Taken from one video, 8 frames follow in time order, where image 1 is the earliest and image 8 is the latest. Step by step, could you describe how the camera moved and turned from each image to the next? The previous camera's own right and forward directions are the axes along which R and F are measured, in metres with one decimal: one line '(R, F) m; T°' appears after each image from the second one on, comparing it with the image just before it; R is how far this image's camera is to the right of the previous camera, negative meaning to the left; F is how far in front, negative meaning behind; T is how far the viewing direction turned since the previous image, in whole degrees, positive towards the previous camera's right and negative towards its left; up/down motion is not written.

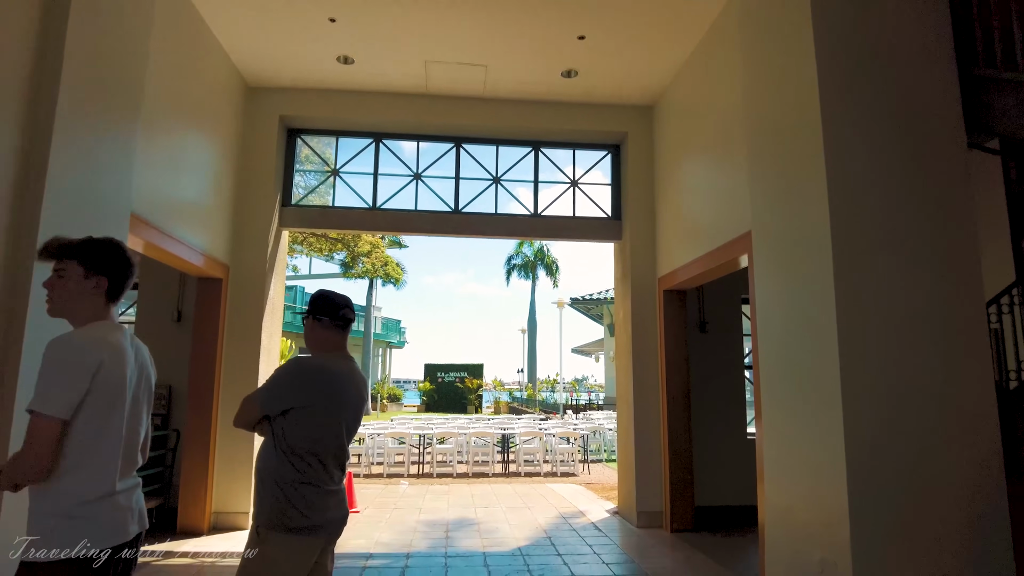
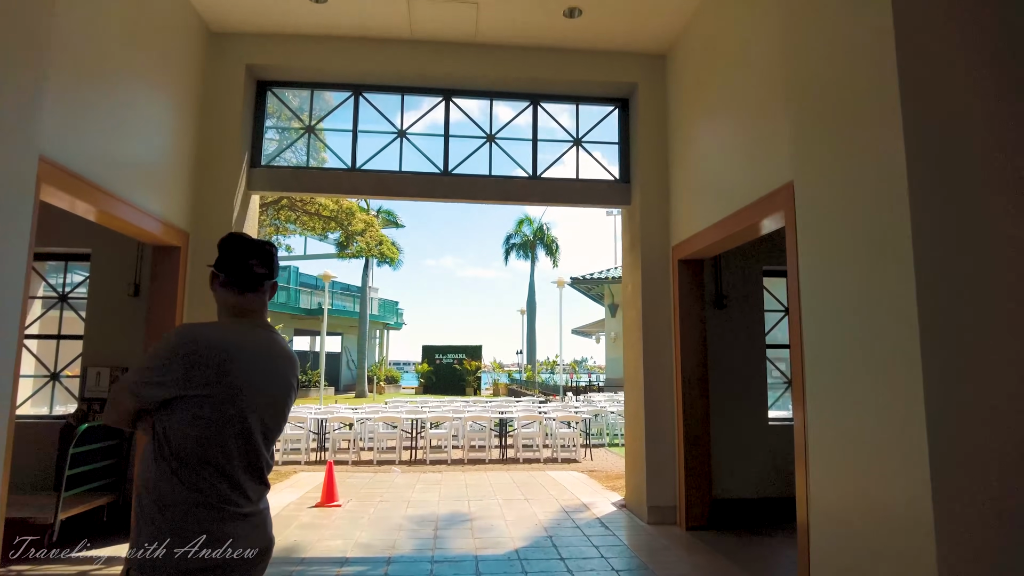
(0.0, +0.7) m; 0°
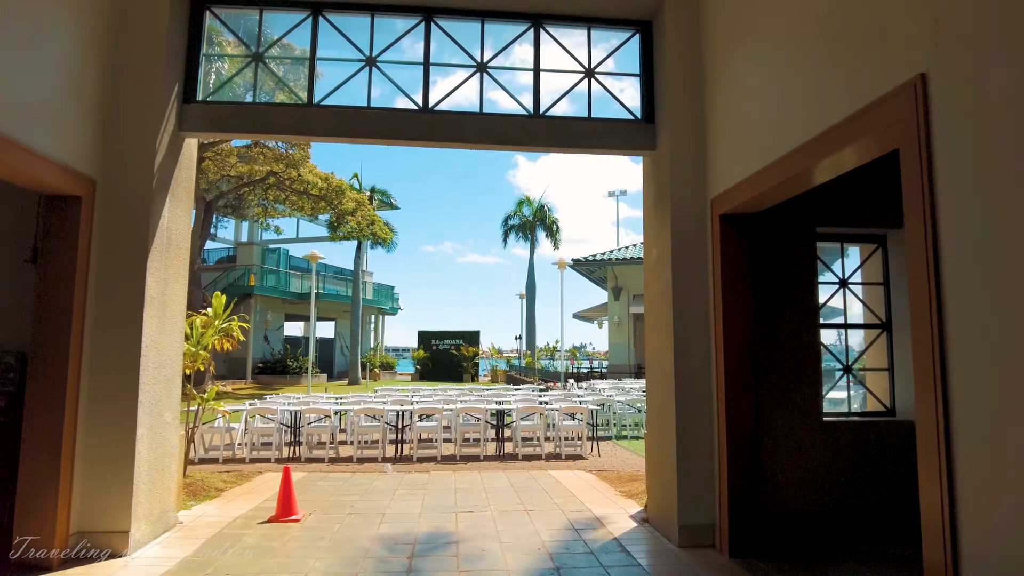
(0.0, +1.2) m; 0°
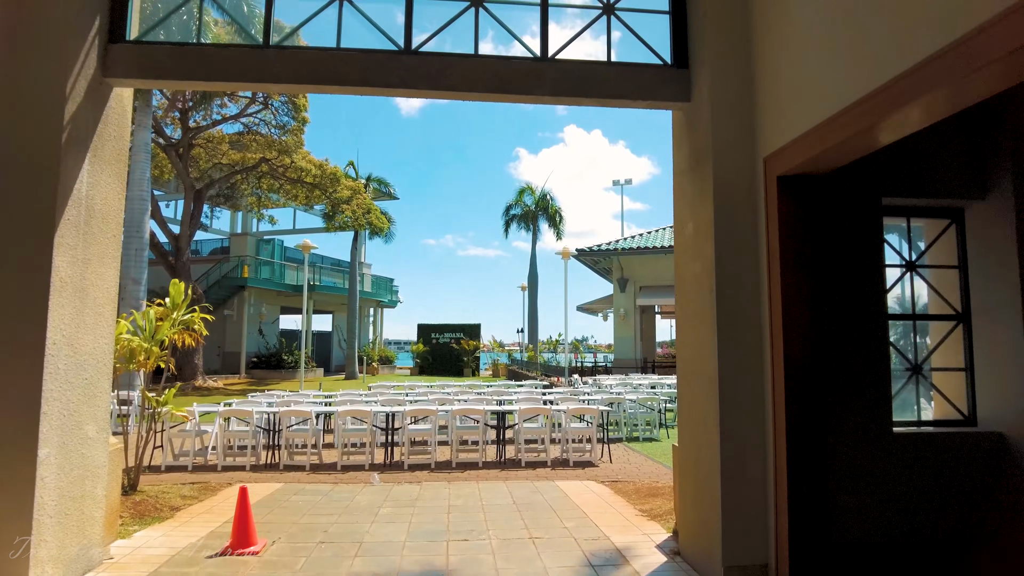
(0.0, +1.0) m; 0°
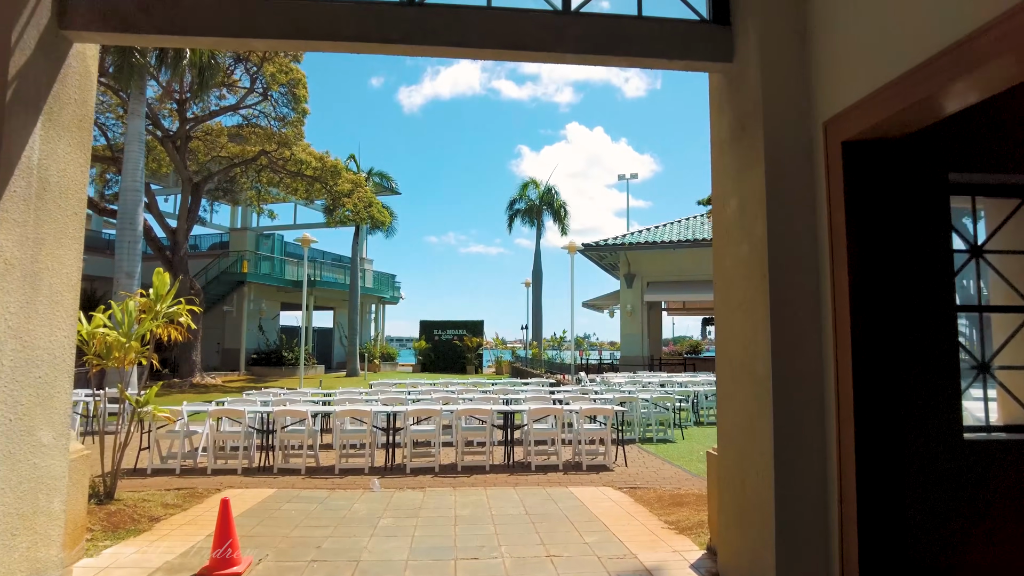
(-0.1, +0.5) m; 0°
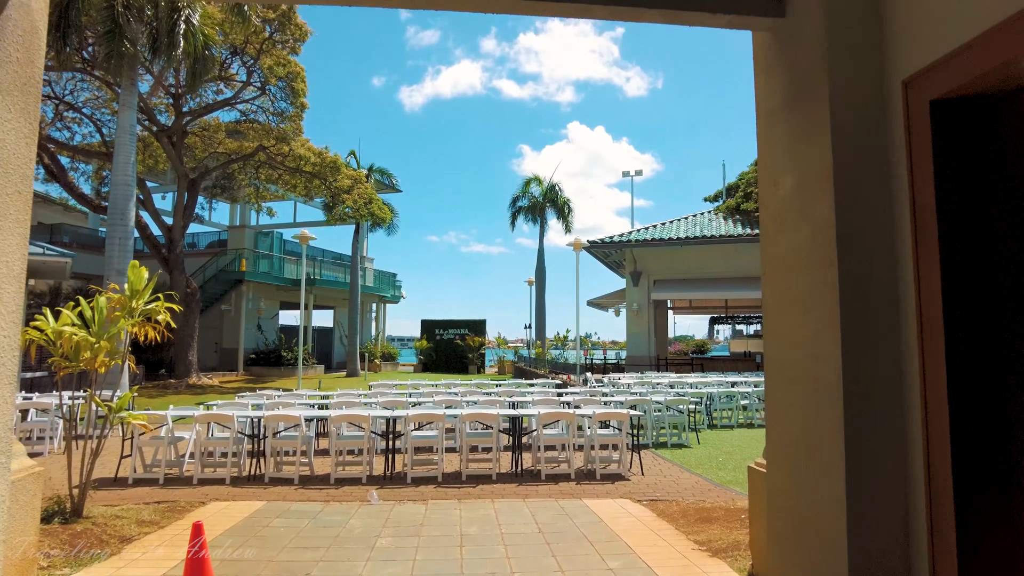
(-0.1, +0.5) m; 0°
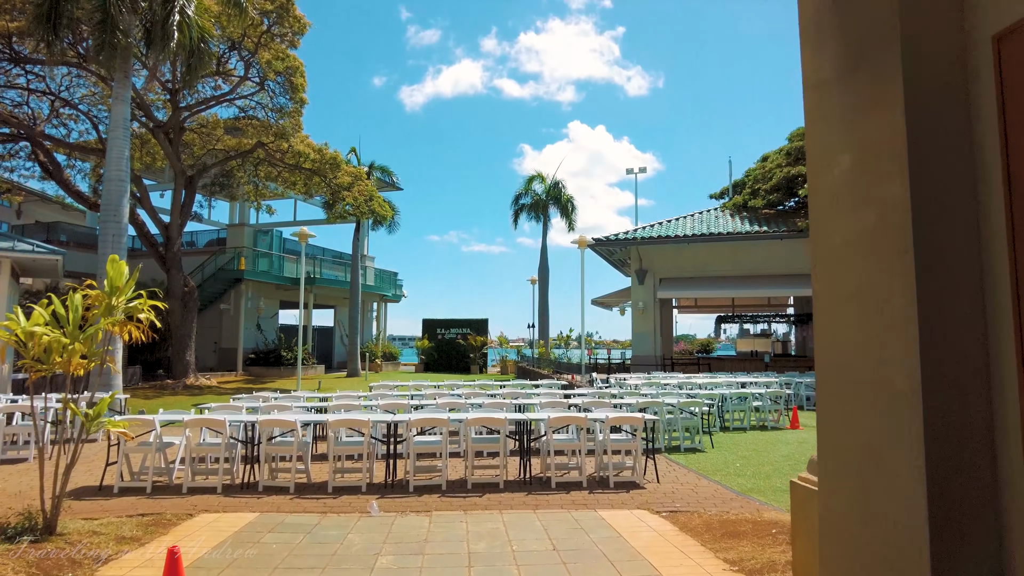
(-0.1, +0.4) m; 0°
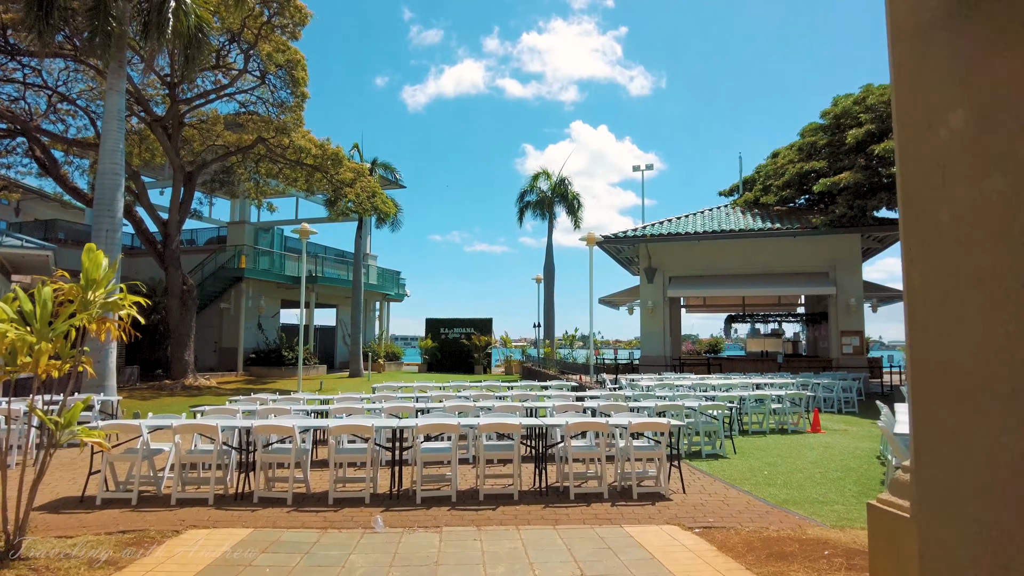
(-0.1, +0.5) m; 0°
